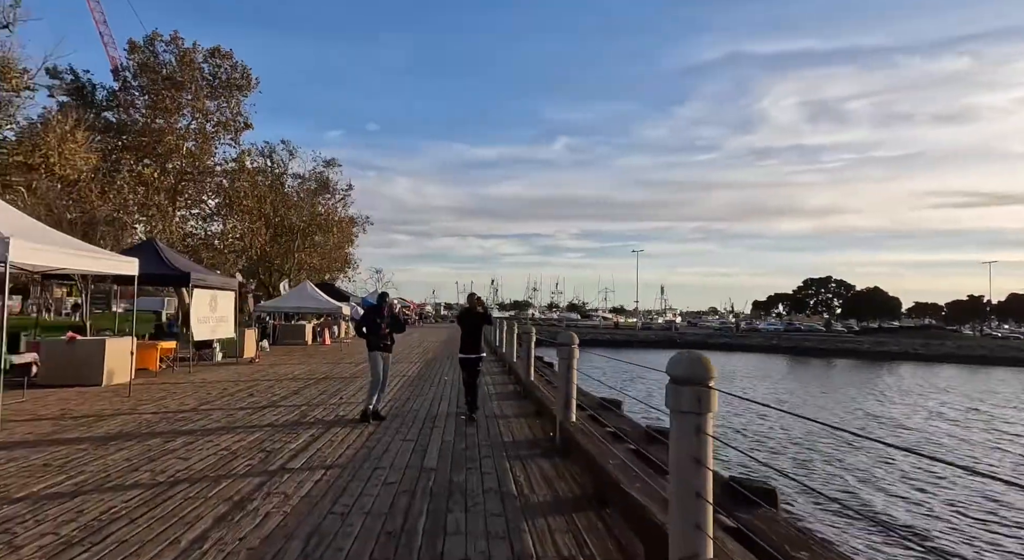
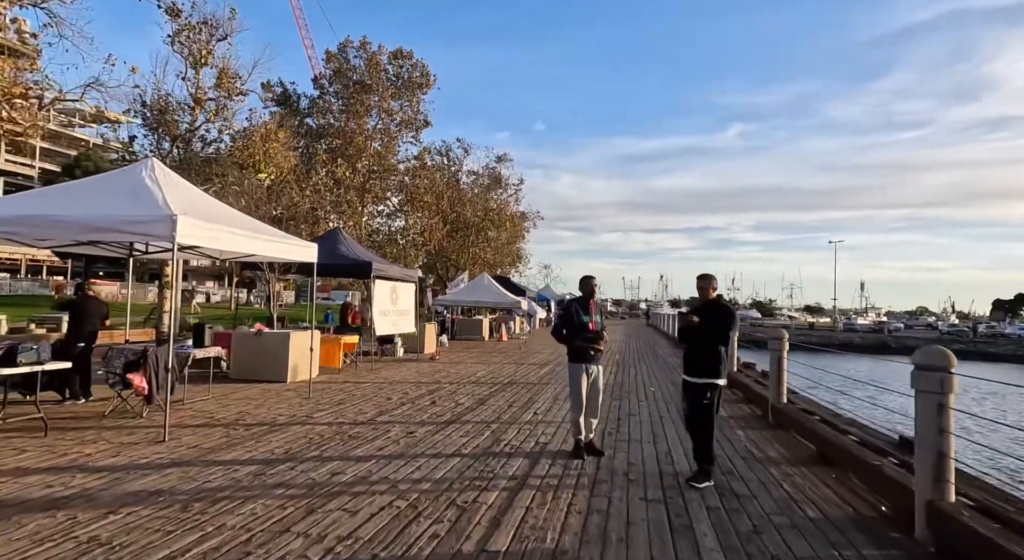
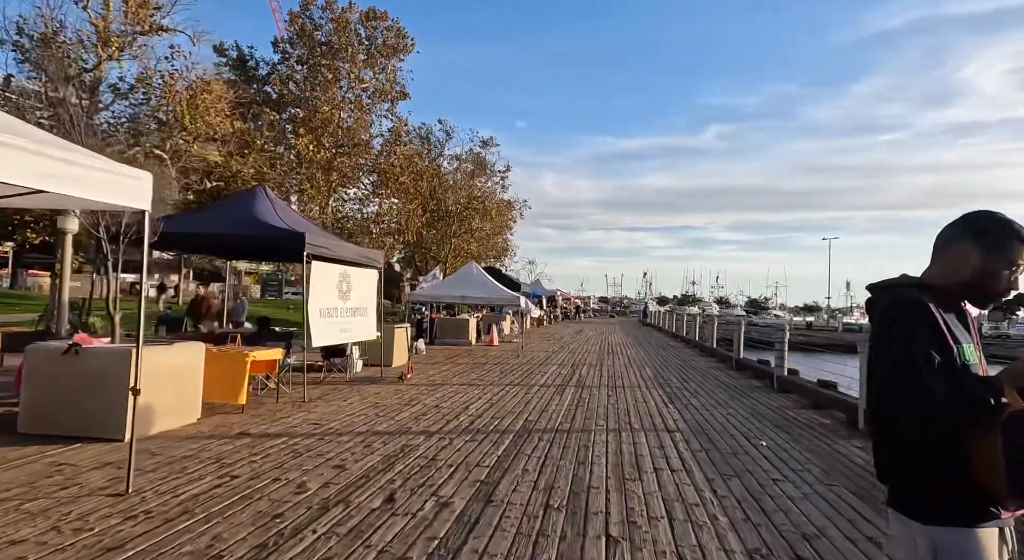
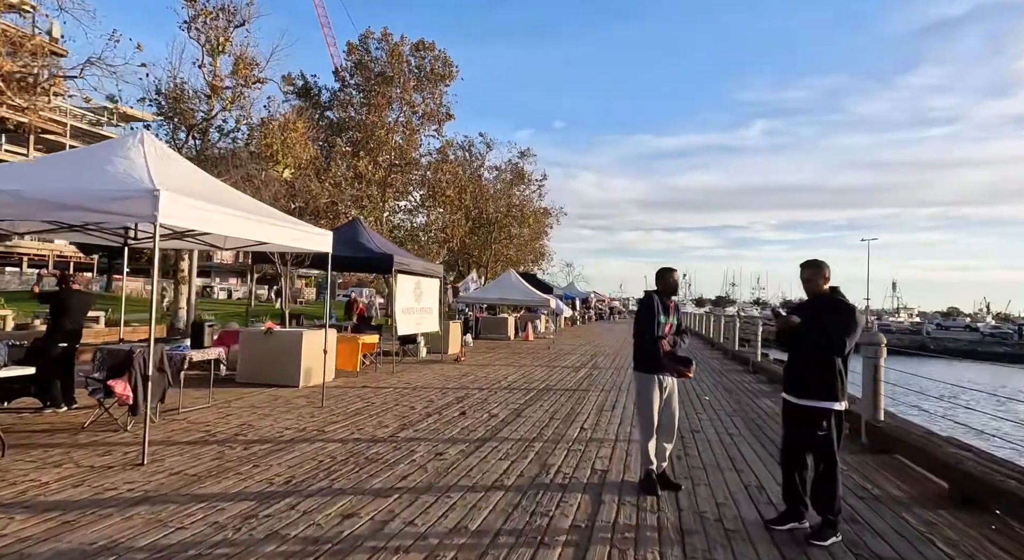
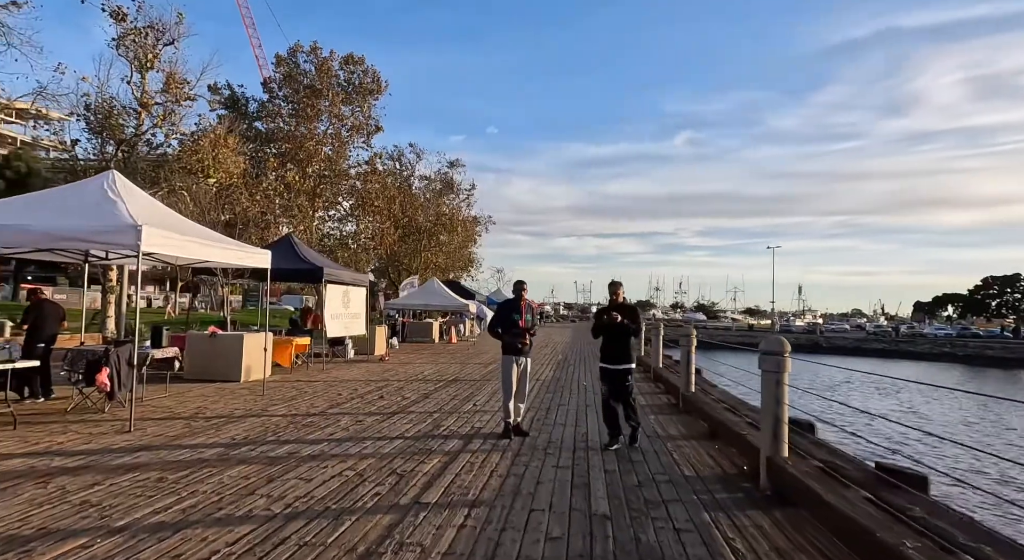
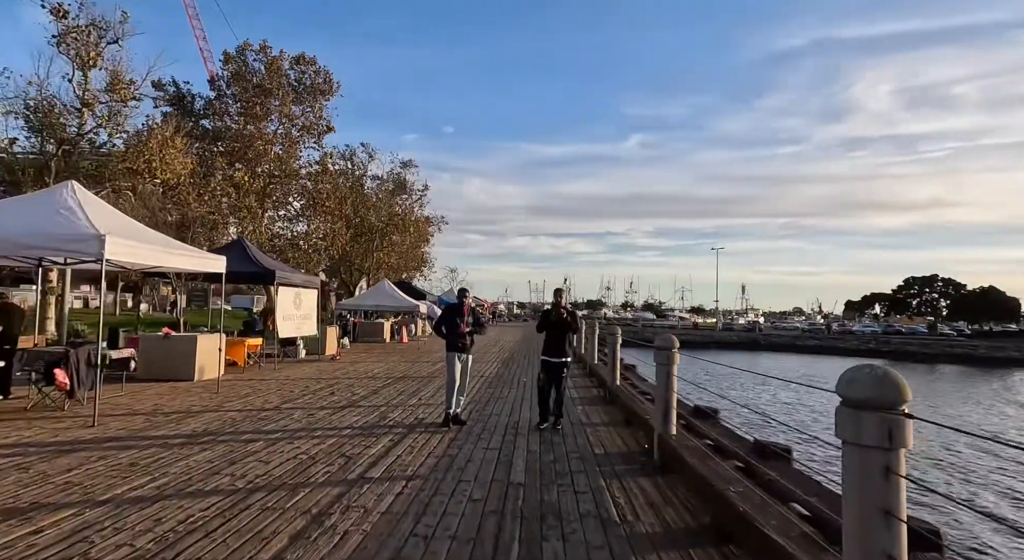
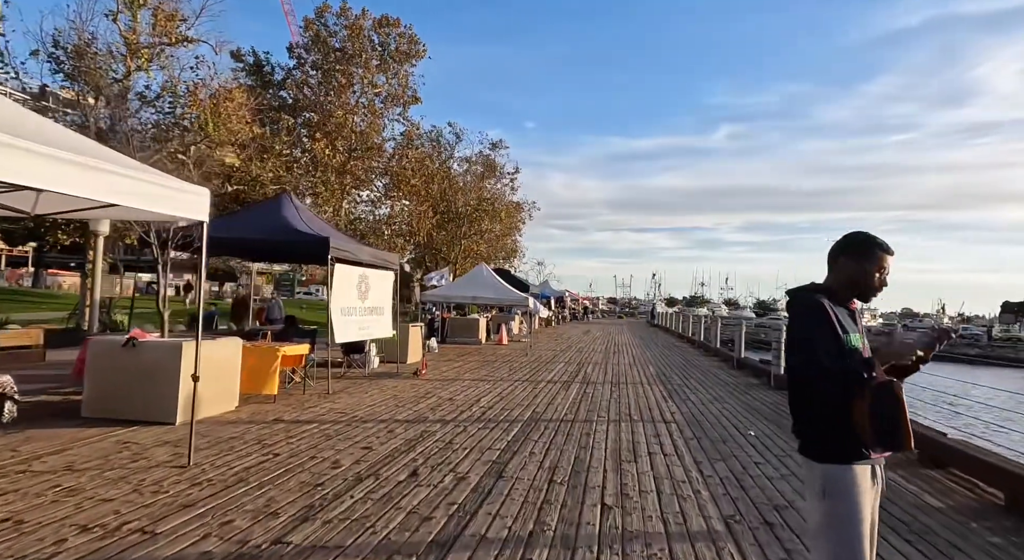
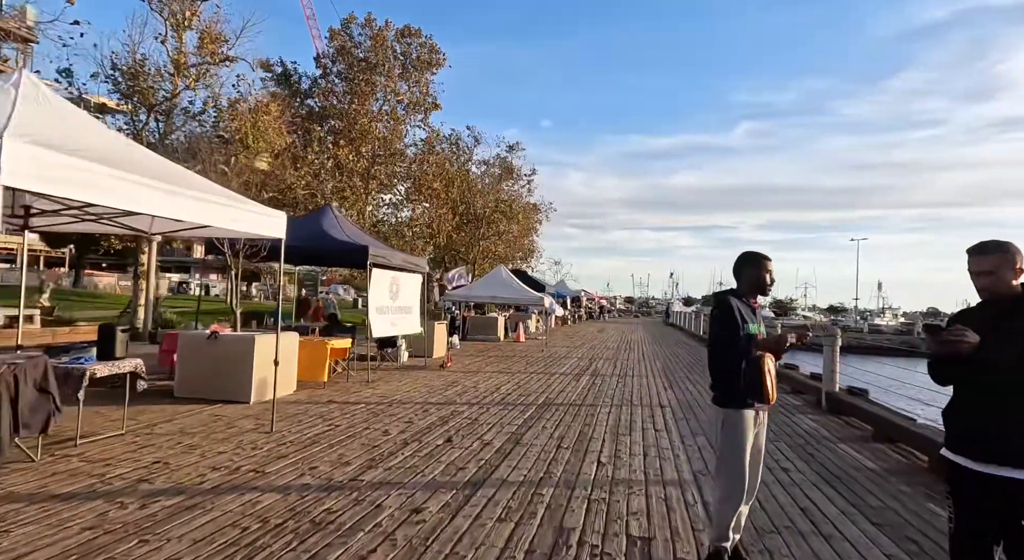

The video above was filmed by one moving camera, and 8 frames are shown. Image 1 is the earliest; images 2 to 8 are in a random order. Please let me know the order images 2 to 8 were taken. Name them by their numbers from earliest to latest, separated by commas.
6, 5, 2, 4, 8, 7, 3
